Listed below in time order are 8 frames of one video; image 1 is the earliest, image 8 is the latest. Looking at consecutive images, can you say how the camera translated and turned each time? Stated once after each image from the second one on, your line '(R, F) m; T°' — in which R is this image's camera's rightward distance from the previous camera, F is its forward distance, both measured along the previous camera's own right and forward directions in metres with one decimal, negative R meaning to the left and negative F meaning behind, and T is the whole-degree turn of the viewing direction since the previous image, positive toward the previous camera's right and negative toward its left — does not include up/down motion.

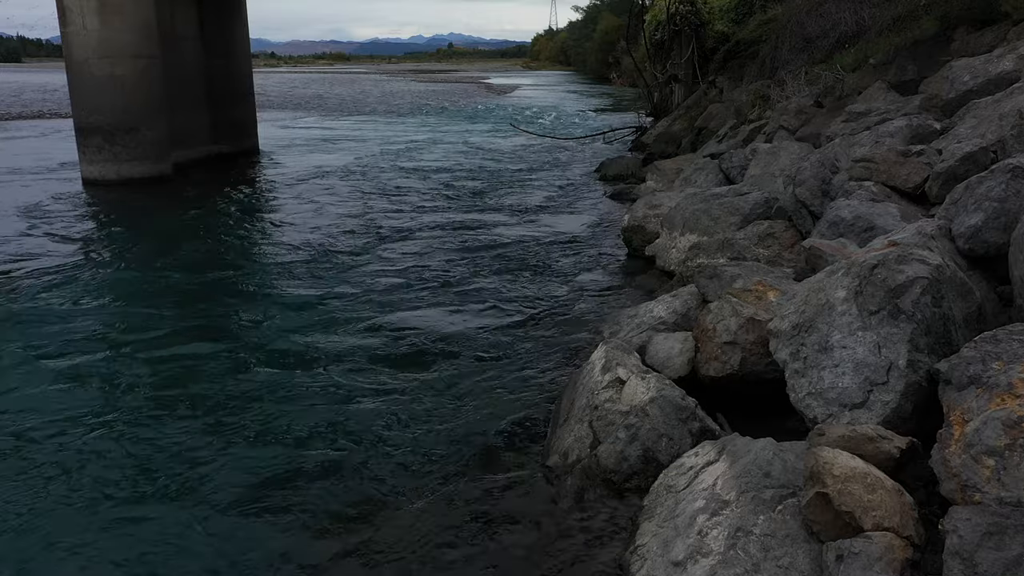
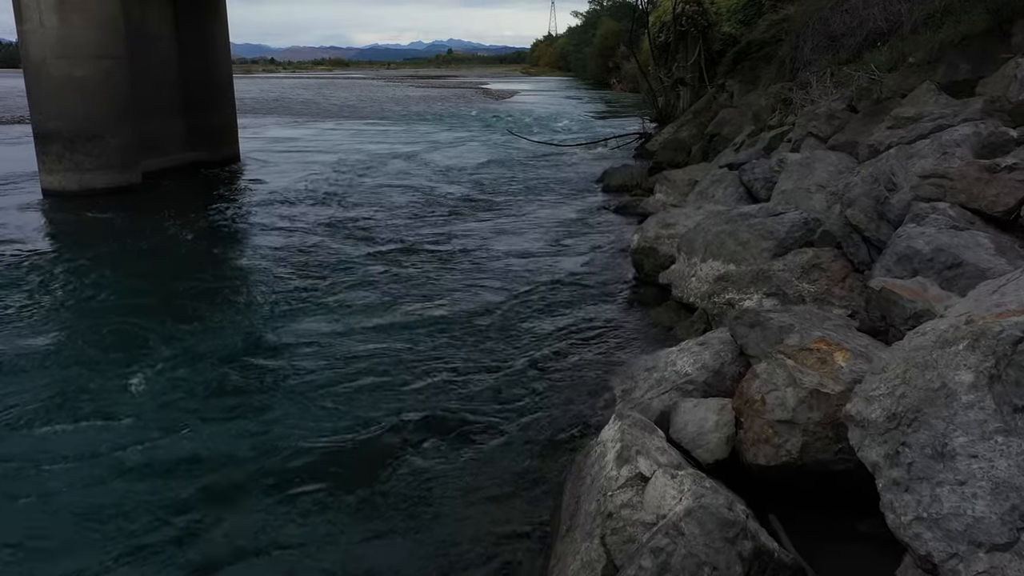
(+0.1, +1.6) m; 0°
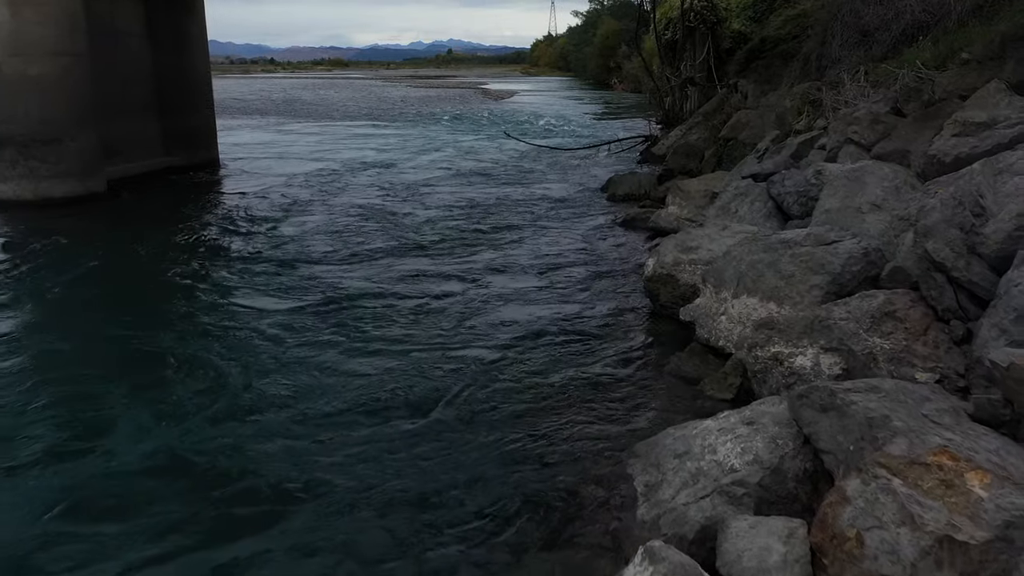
(+0.1, +1.6) m; 0°
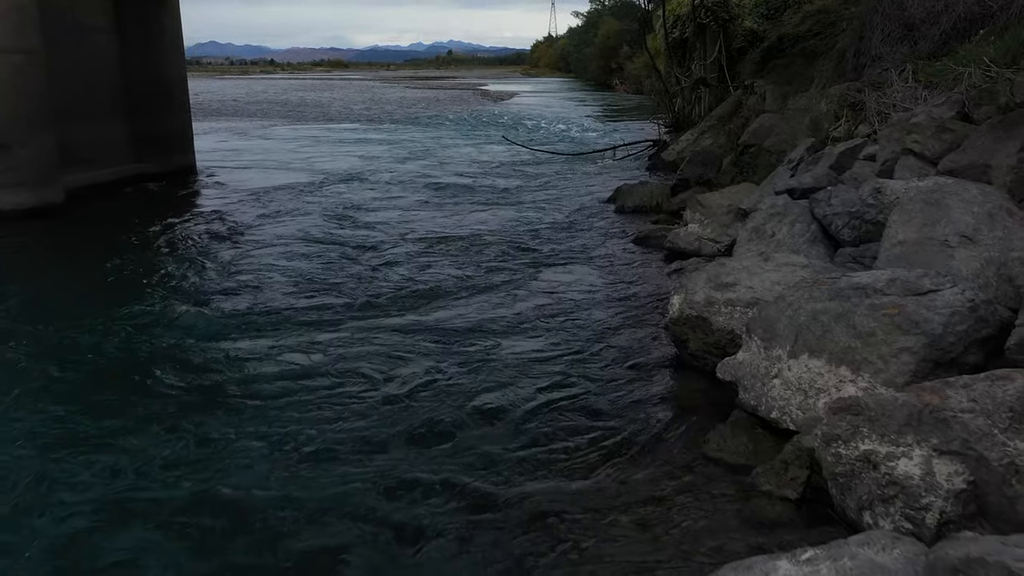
(0.0, +1.7) m; 0°
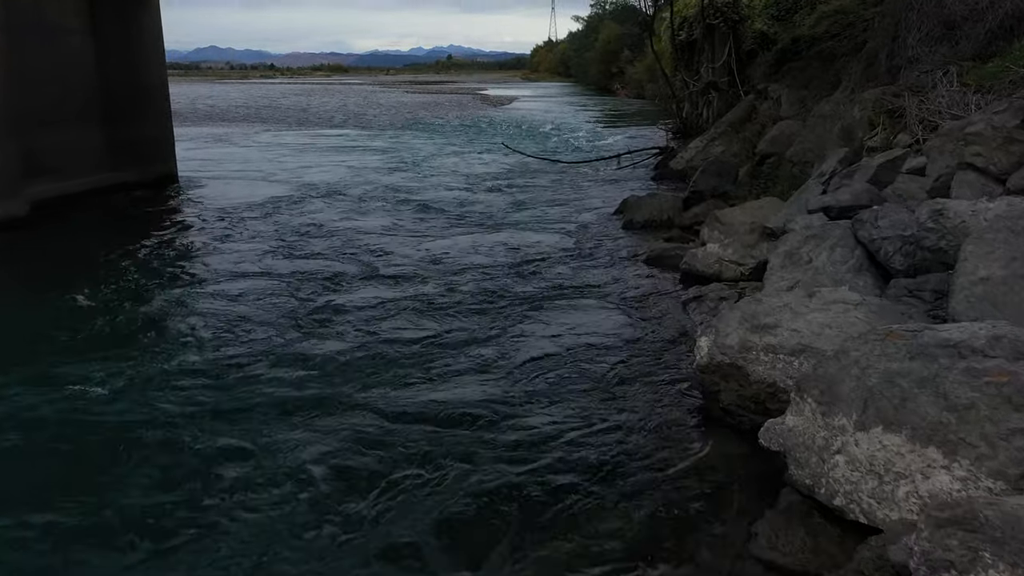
(0.0, +1.2) m; 0°
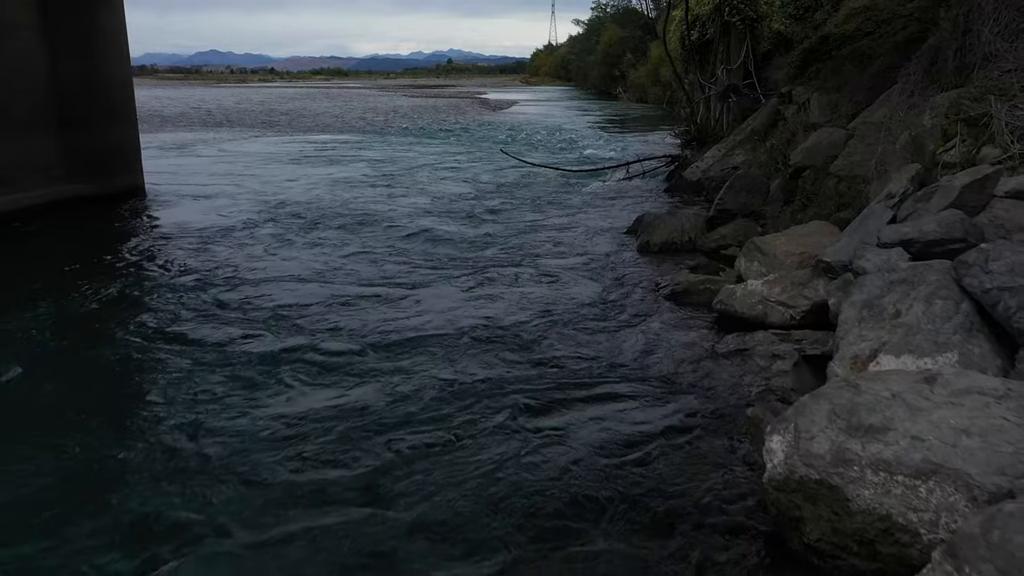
(0.0, +1.9) m; 0°
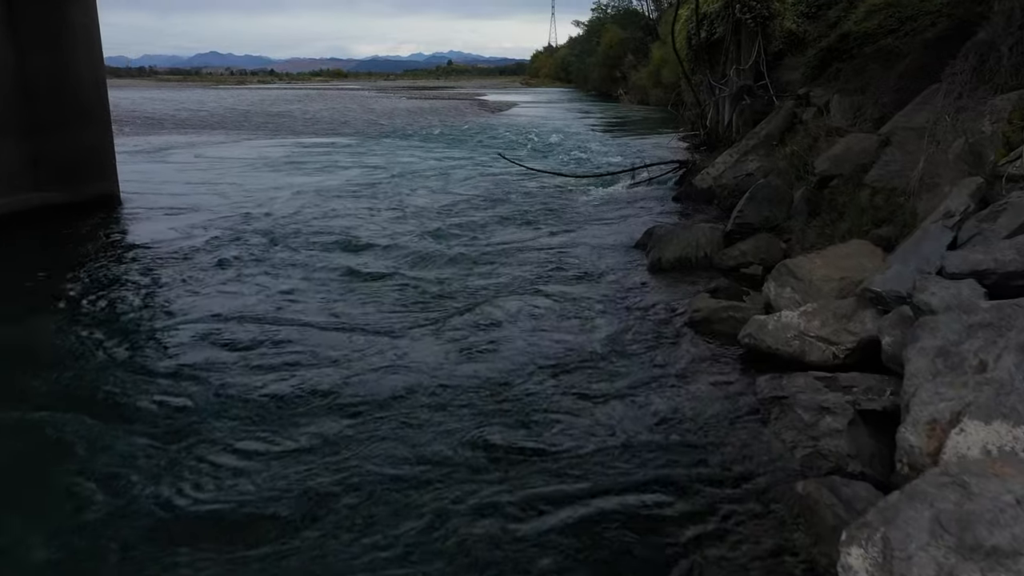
(0.0, +1.2) m; 0°
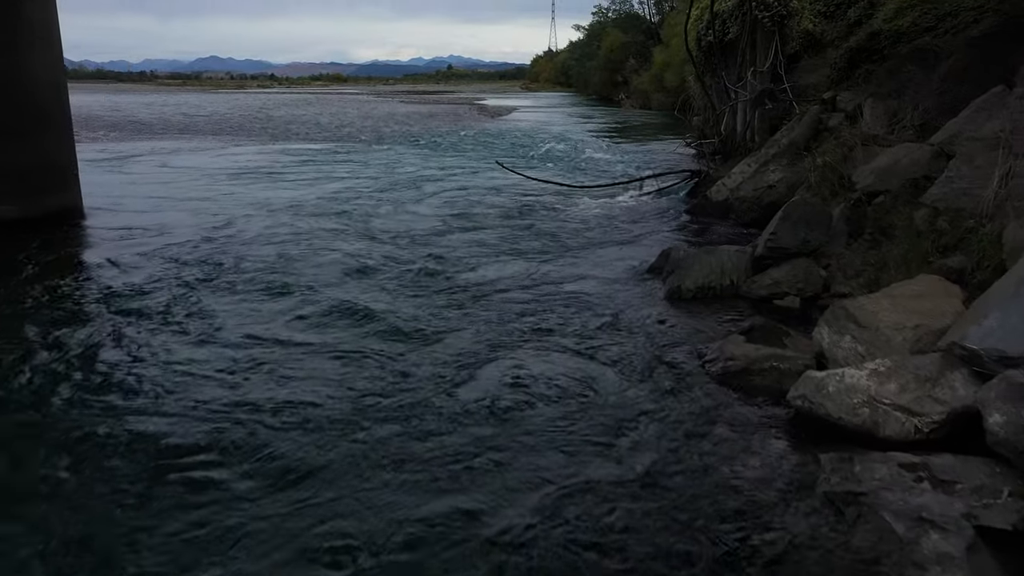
(0.0, +1.5) m; 0°
